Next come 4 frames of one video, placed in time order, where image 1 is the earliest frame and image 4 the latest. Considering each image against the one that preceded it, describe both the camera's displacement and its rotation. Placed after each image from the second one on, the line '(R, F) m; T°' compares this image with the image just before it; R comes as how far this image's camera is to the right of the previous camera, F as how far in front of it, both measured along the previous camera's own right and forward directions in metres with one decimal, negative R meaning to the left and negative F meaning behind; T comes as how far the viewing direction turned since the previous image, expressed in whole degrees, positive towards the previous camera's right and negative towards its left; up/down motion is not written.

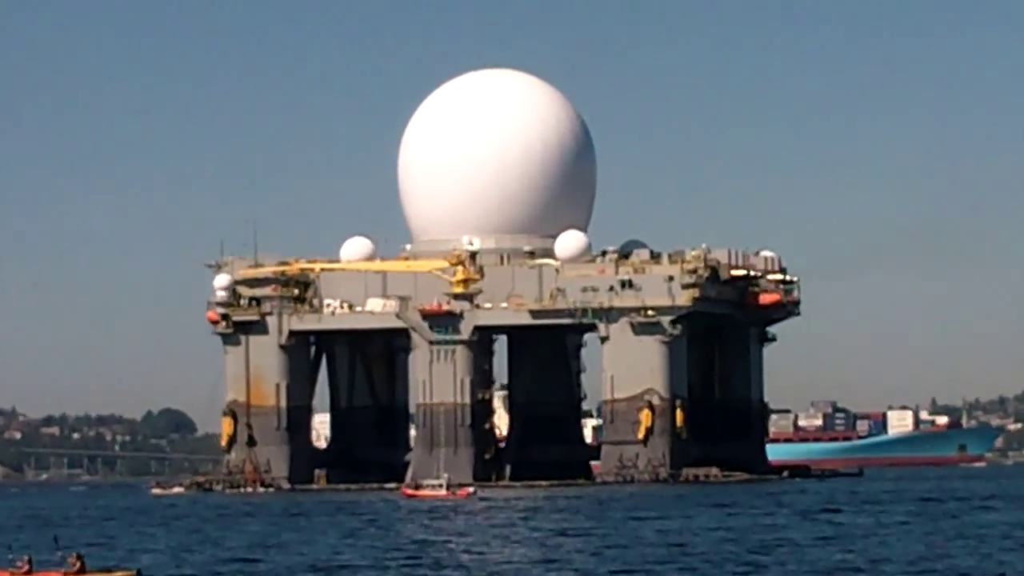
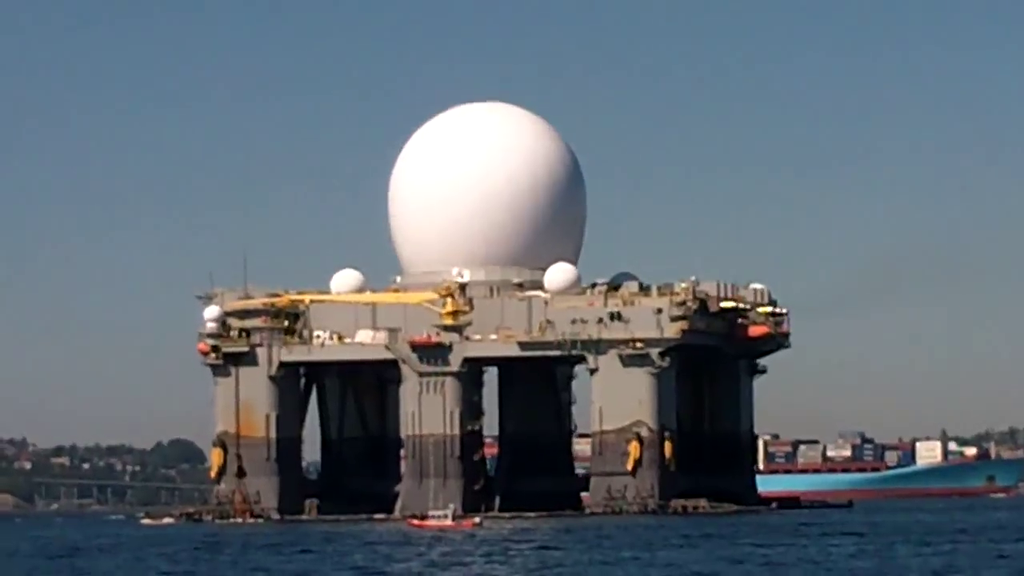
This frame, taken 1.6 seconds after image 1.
(+0.5, -0.2) m; 0°
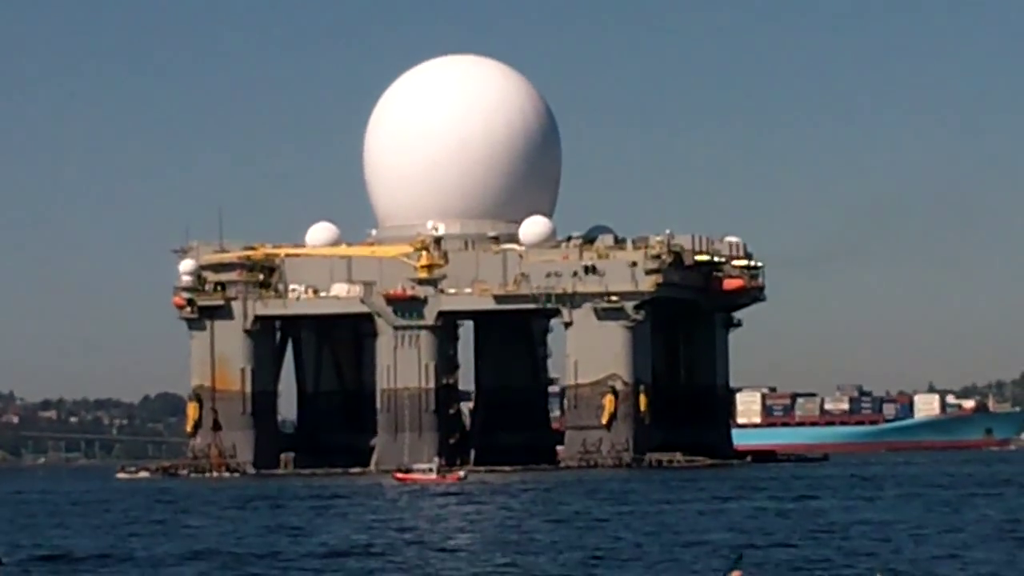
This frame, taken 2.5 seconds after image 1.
(+0.3, 0.0) m; 0°
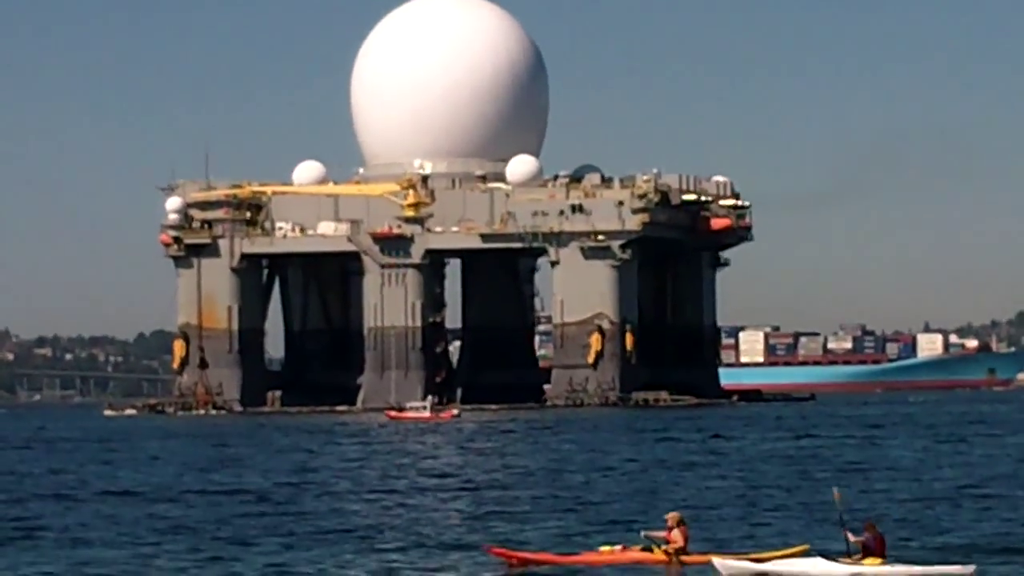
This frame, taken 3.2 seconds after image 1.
(+0.1, 0.0) m; 0°
